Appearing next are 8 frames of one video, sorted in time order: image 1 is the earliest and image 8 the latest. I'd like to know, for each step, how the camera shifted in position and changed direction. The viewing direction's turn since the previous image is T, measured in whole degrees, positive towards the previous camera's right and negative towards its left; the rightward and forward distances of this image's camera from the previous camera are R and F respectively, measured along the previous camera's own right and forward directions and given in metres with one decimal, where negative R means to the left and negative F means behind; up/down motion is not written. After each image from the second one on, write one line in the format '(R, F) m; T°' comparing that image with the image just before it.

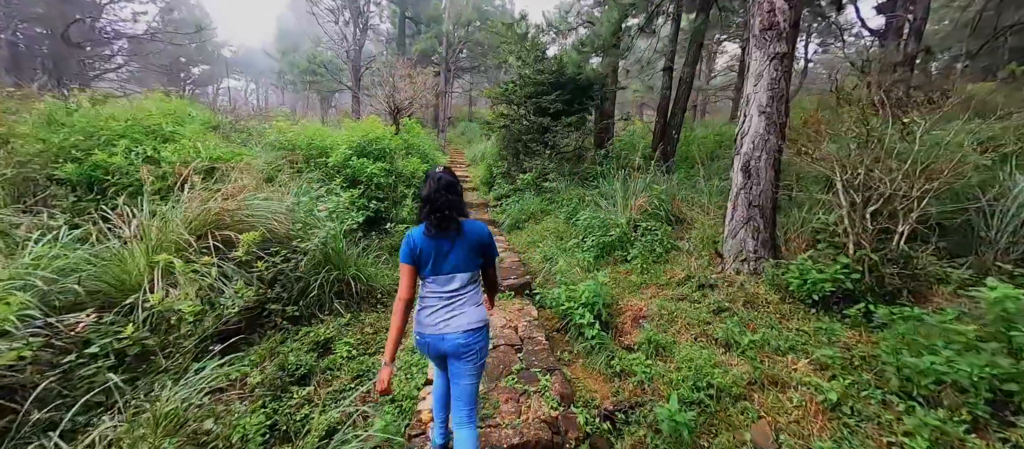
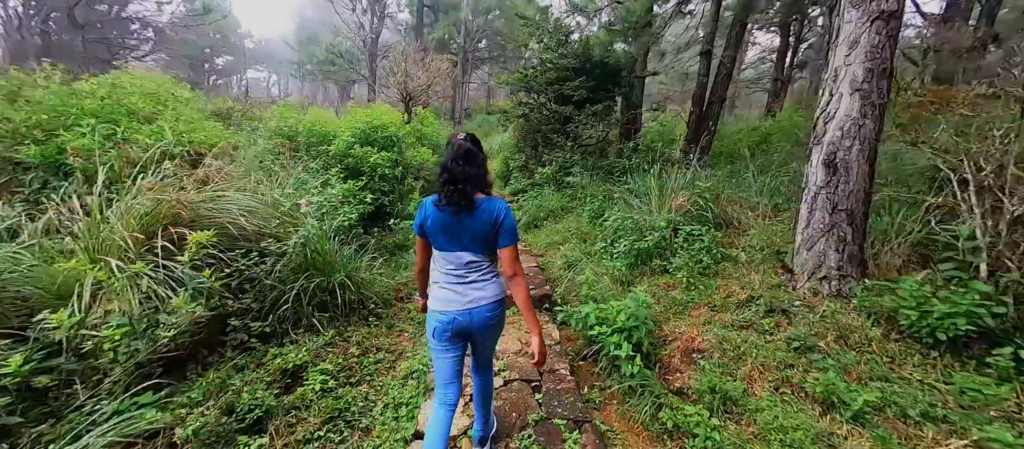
(0.0, +0.6) m; -2°
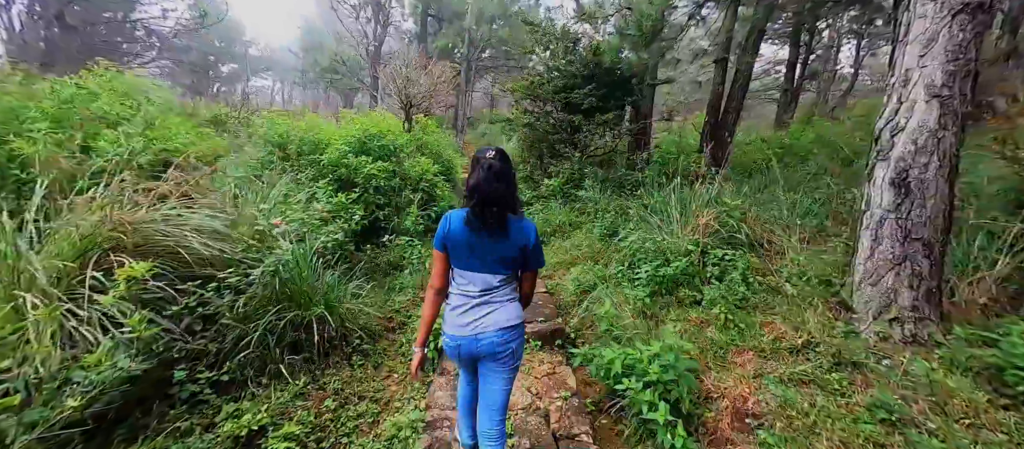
(0.0, +0.4) m; 0°
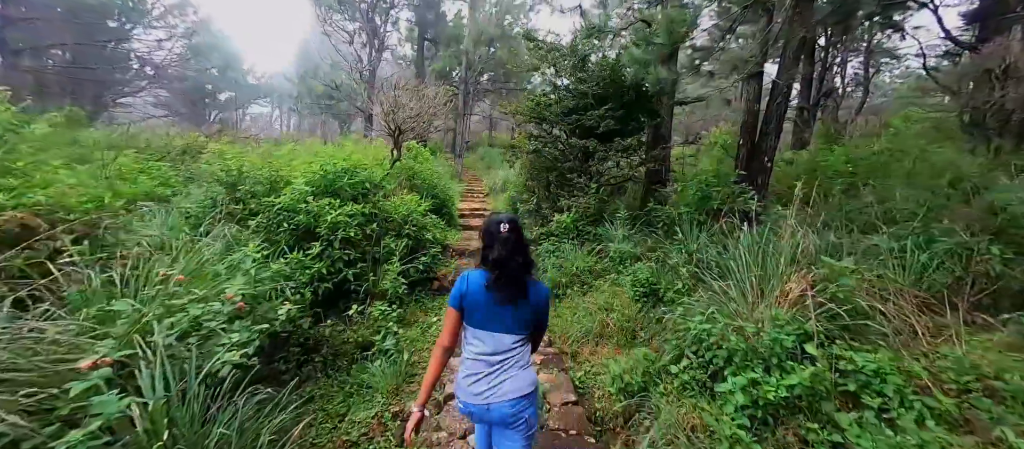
(-0.1, +1.1) m; 0°
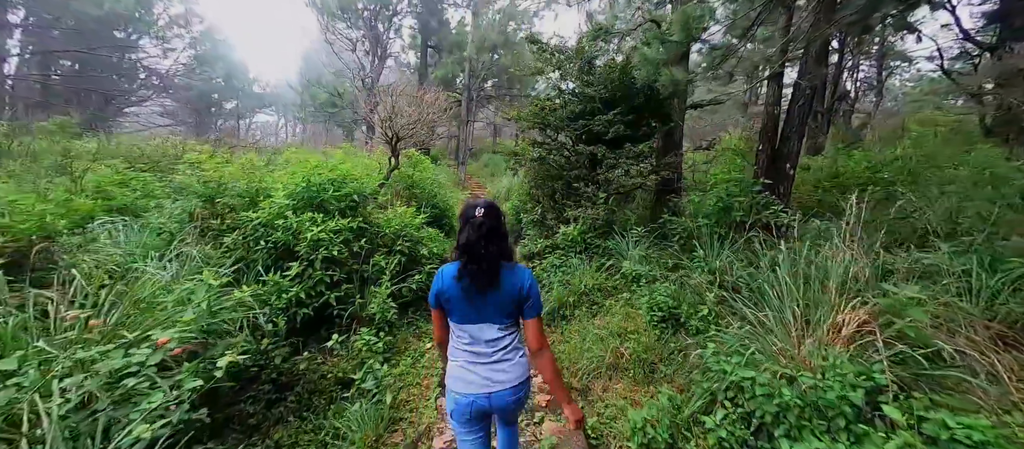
(0.0, +0.4) m; -1°
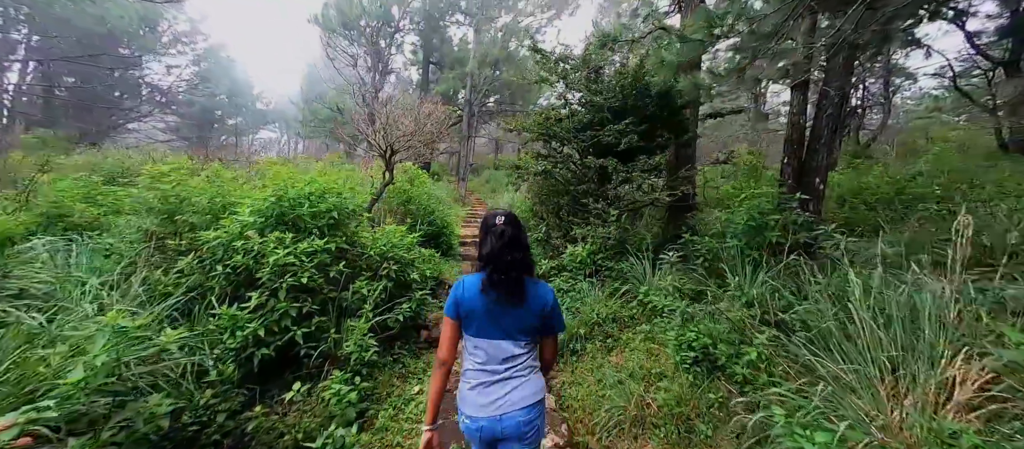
(0.0, +0.5) m; 0°
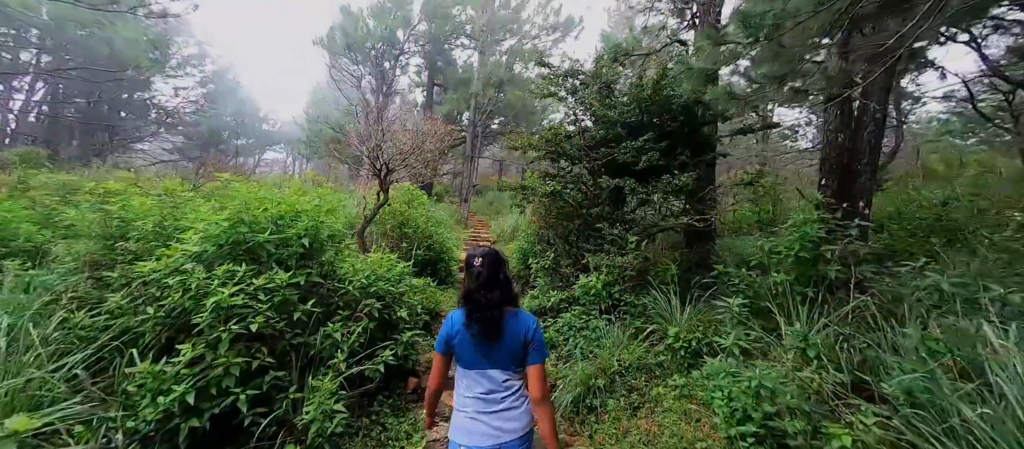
(0.0, +0.6) m; -1°
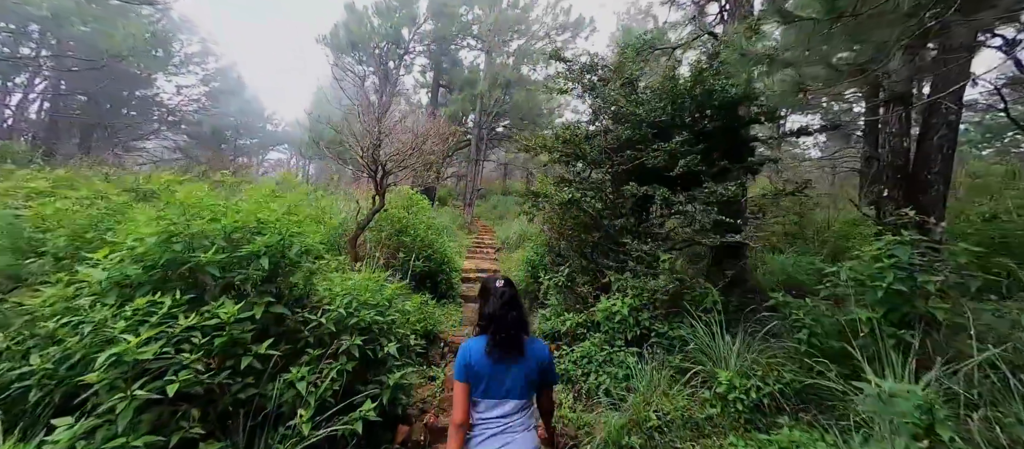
(-0.1, +0.6) m; 0°
